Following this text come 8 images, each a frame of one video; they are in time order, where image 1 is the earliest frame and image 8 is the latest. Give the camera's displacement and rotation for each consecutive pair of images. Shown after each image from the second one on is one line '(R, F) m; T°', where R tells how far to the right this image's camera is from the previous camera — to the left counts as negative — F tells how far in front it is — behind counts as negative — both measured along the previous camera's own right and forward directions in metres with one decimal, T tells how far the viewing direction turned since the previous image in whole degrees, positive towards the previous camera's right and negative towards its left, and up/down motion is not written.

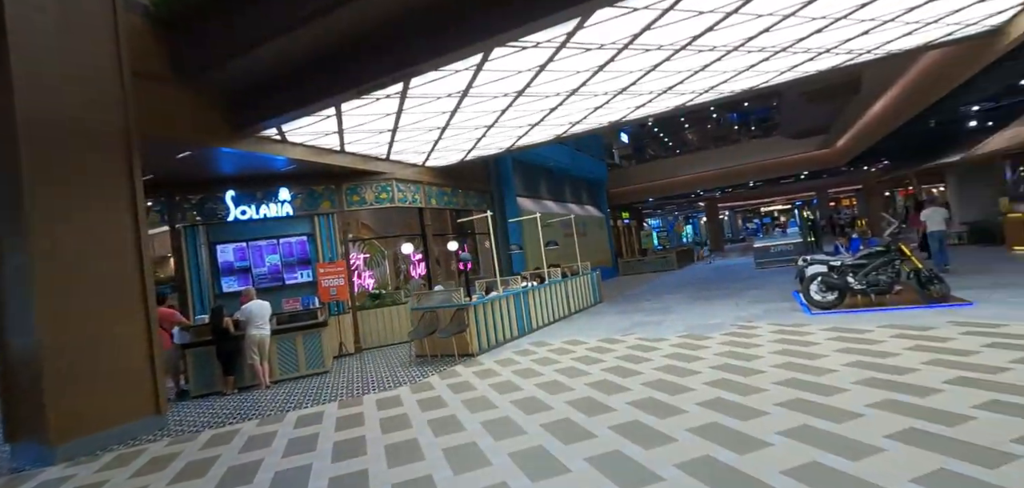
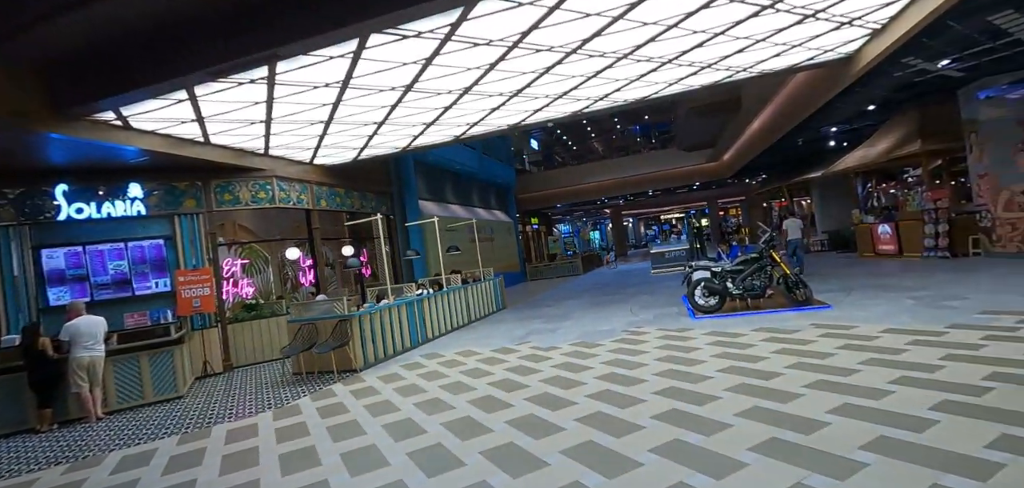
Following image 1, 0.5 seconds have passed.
(+0.6, +0.5) m; +10°
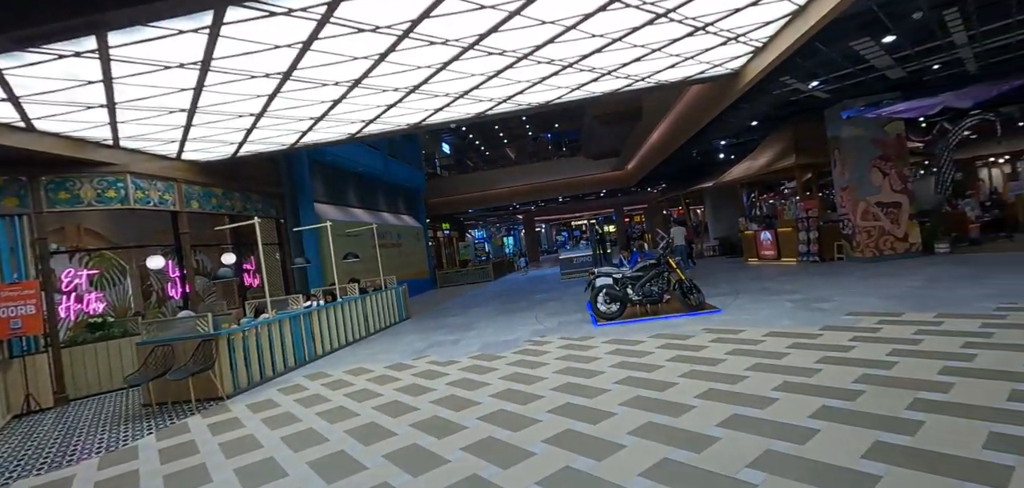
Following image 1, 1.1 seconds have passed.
(+0.4, +0.5) m; +10°
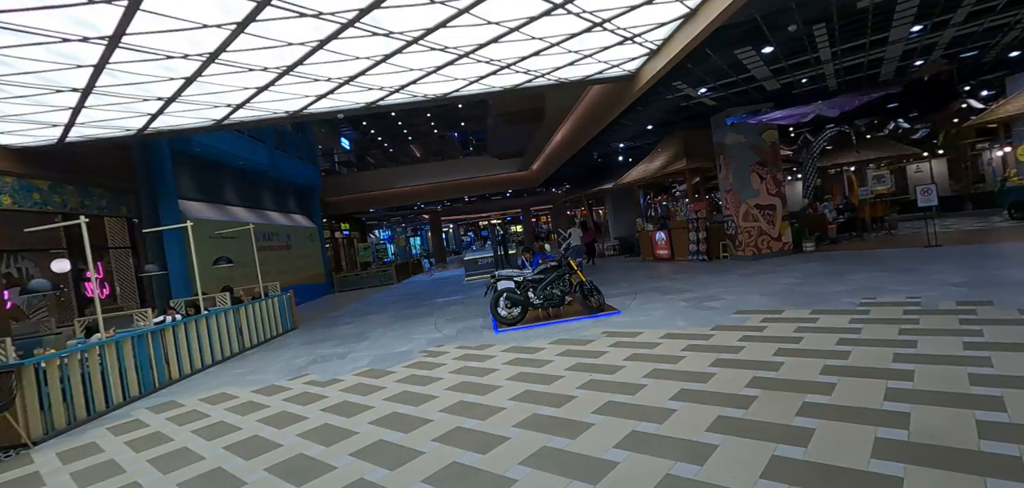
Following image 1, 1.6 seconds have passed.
(+0.3, +0.5) m; +11°
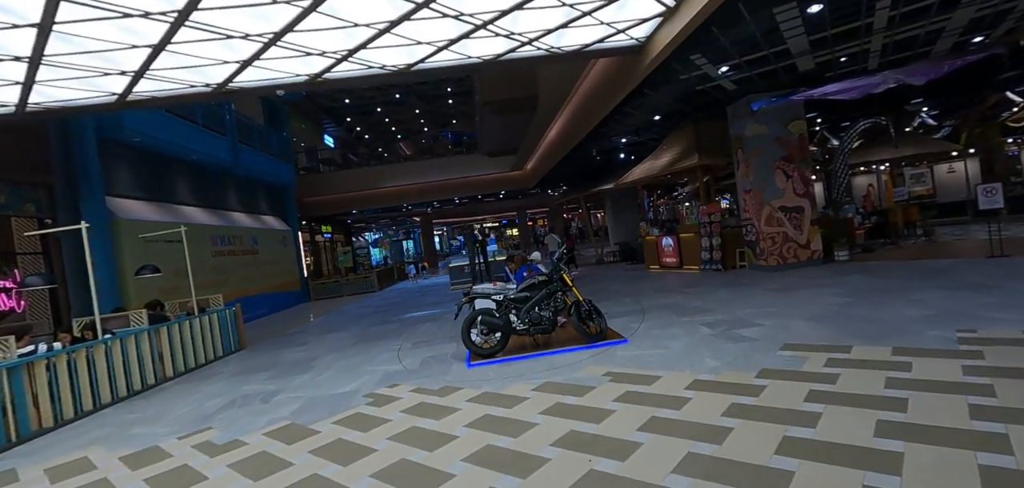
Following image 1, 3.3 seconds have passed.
(+0.2, +1.5) m; 0°
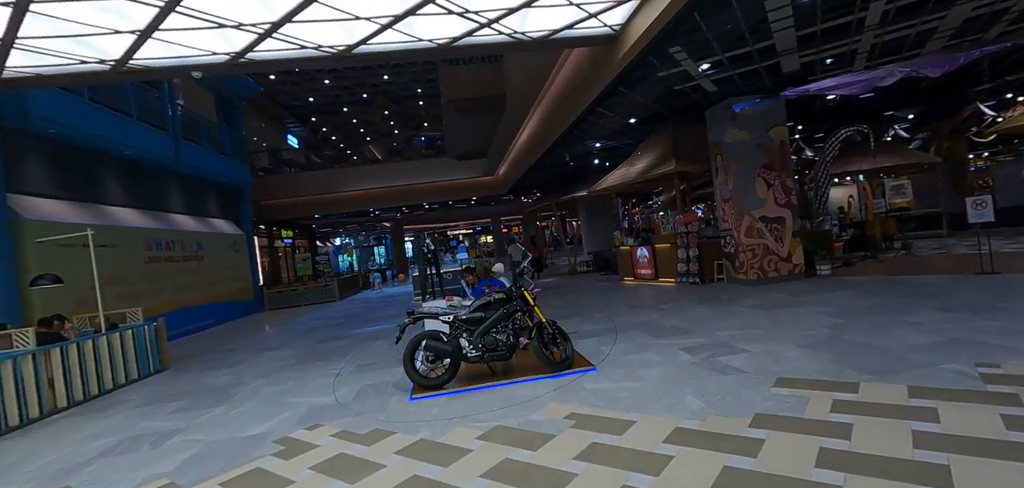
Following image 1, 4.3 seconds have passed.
(+0.3, +0.8) m; +3°
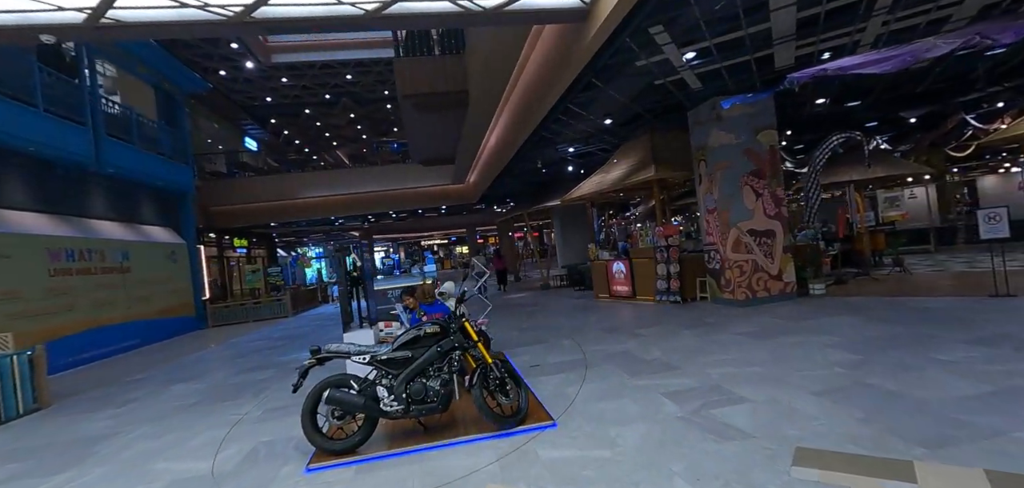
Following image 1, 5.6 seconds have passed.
(+0.3, +1.0) m; +3°
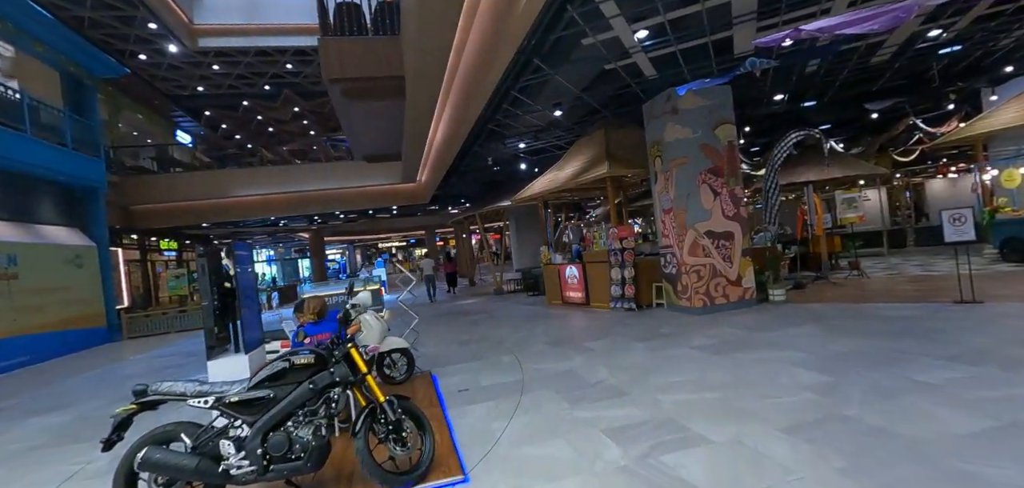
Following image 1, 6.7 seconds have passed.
(+0.4, +0.8) m; +4°
